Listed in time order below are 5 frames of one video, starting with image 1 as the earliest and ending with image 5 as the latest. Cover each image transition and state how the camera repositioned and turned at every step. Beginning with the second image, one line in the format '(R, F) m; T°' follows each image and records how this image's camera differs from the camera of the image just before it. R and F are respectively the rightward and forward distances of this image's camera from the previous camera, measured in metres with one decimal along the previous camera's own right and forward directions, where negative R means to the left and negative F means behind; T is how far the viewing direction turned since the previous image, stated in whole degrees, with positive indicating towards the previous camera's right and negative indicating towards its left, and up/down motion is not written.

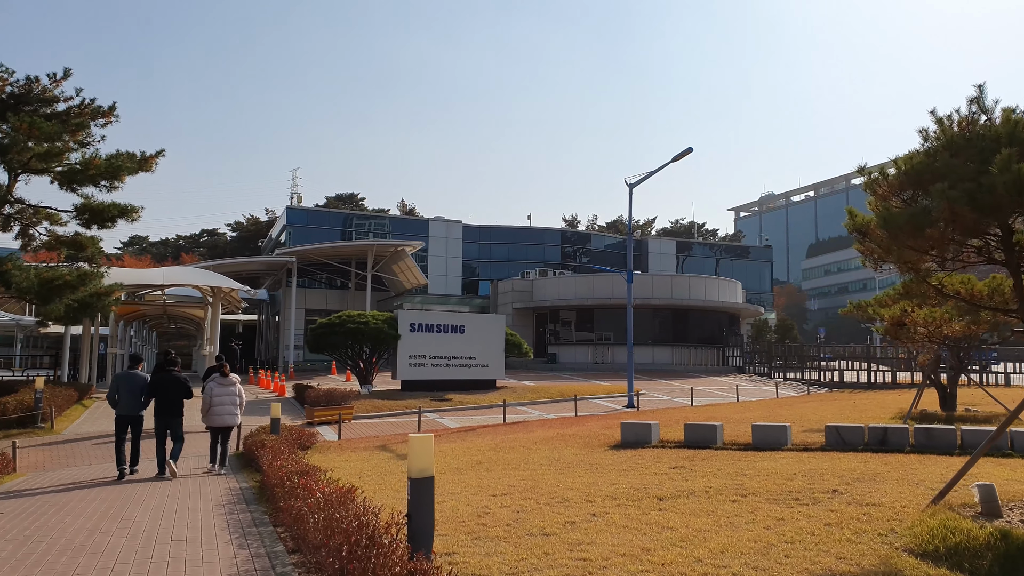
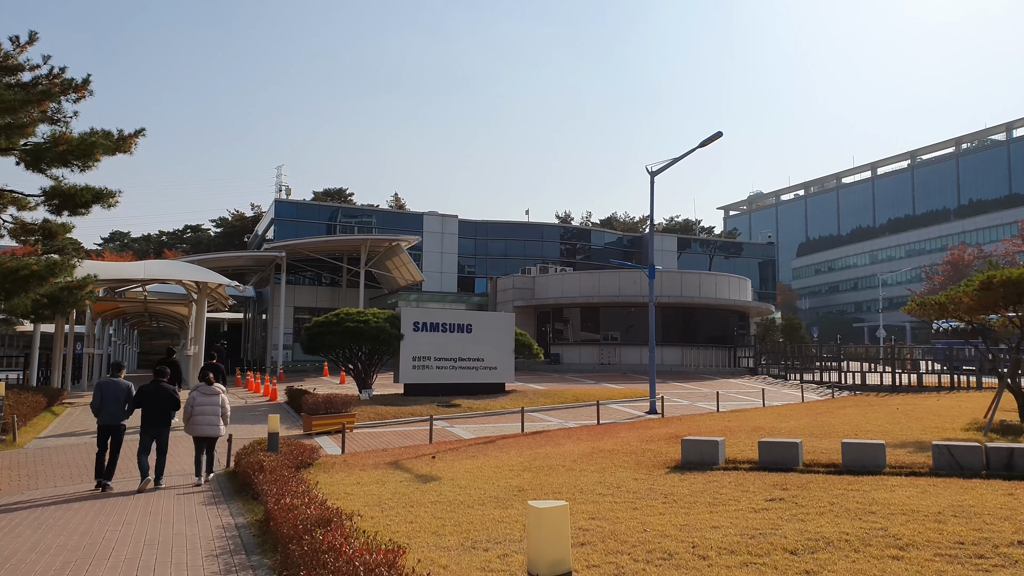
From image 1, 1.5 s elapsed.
(-0.7, +1.7) m; +1°
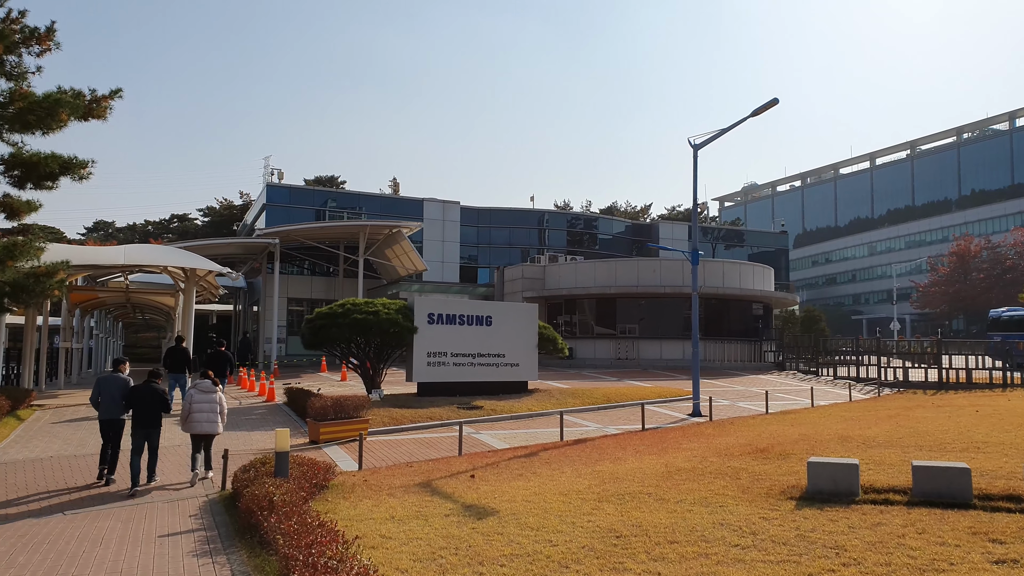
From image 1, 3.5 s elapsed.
(-0.9, +2.2) m; +1°
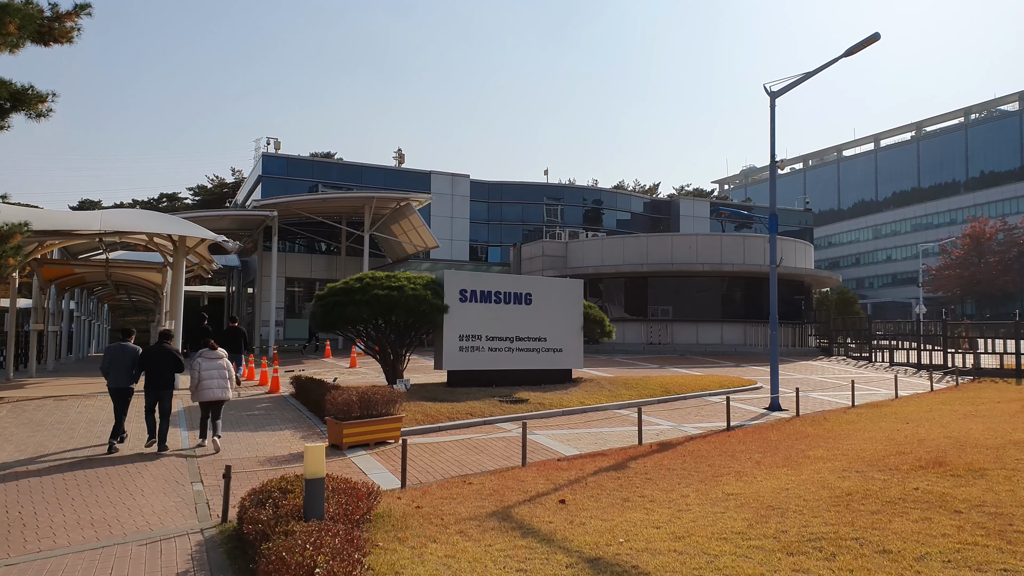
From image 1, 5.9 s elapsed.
(-1.1, +2.7) m; +1°
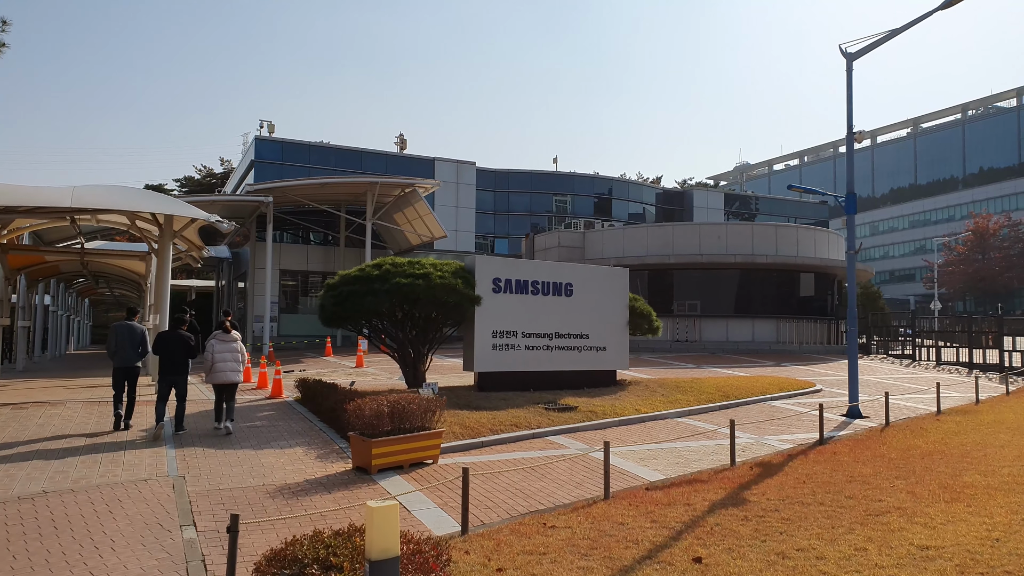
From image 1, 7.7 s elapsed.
(-0.9, +2.1) m; +1°
